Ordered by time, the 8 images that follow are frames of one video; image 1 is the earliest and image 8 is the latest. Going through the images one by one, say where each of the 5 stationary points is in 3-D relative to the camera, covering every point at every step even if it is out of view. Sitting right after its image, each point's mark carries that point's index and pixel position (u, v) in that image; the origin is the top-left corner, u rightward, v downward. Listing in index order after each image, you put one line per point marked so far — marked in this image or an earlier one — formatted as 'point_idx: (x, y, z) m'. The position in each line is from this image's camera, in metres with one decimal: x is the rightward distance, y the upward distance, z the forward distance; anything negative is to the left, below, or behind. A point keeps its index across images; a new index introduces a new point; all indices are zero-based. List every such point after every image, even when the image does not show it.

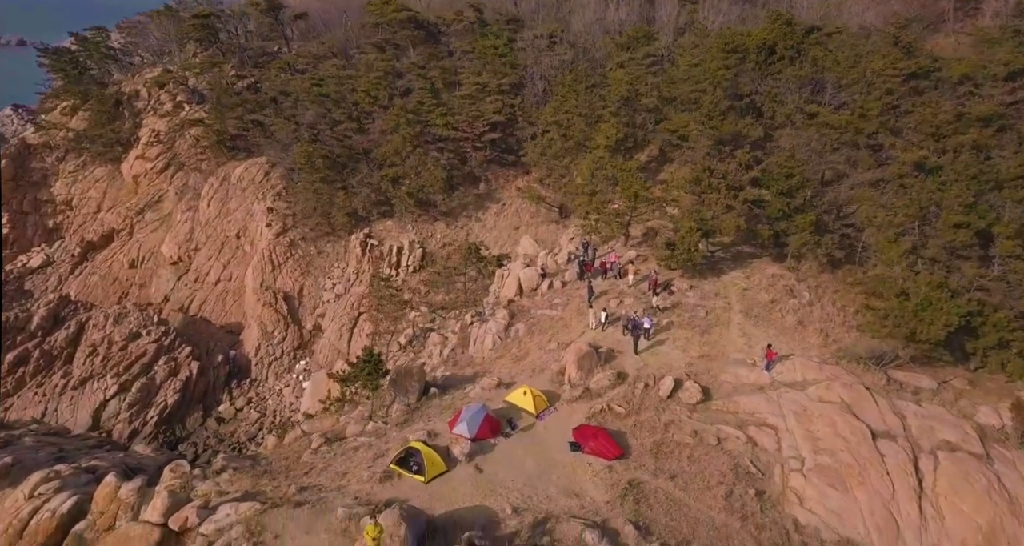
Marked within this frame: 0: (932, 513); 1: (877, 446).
0: (+11.2, -6.7, +14.7) m
1: (+10.4, -5.2, +15.6) m
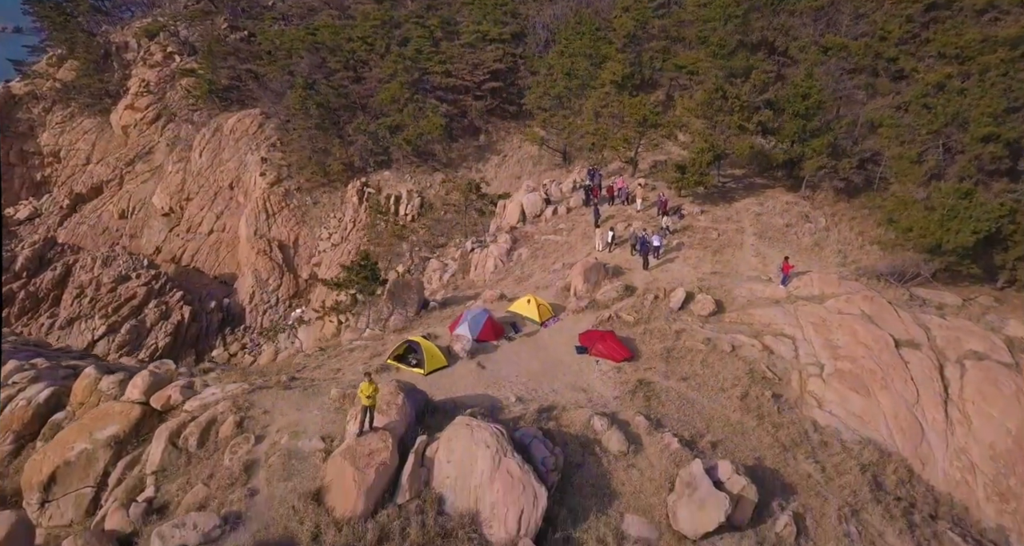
0: (+11.3, -3.8, +13.9) m
1: (+10.5, -2.4, +14.8) m
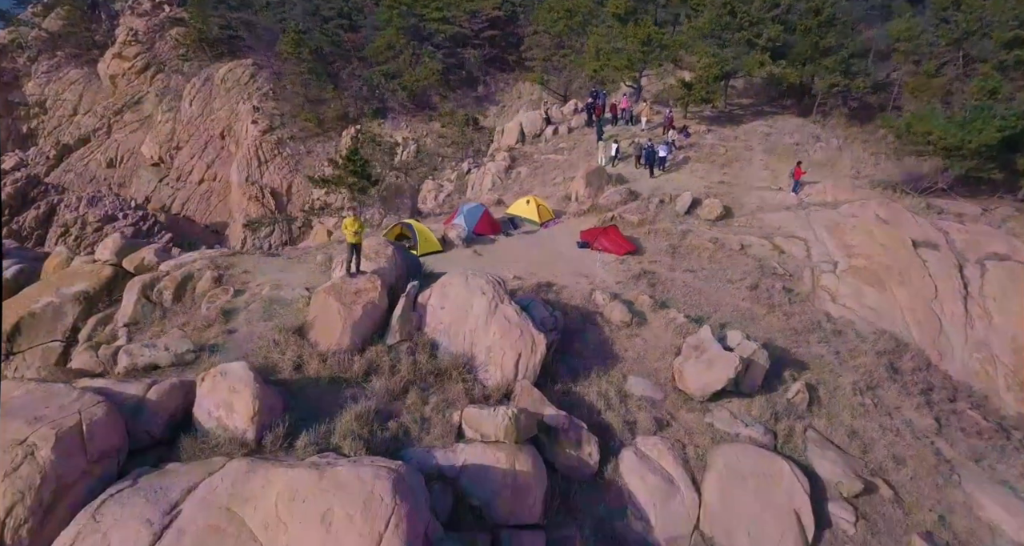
0: (+11.3, -1.0, +13.3) m
1: (+10.5, +0.5, +14.1) m
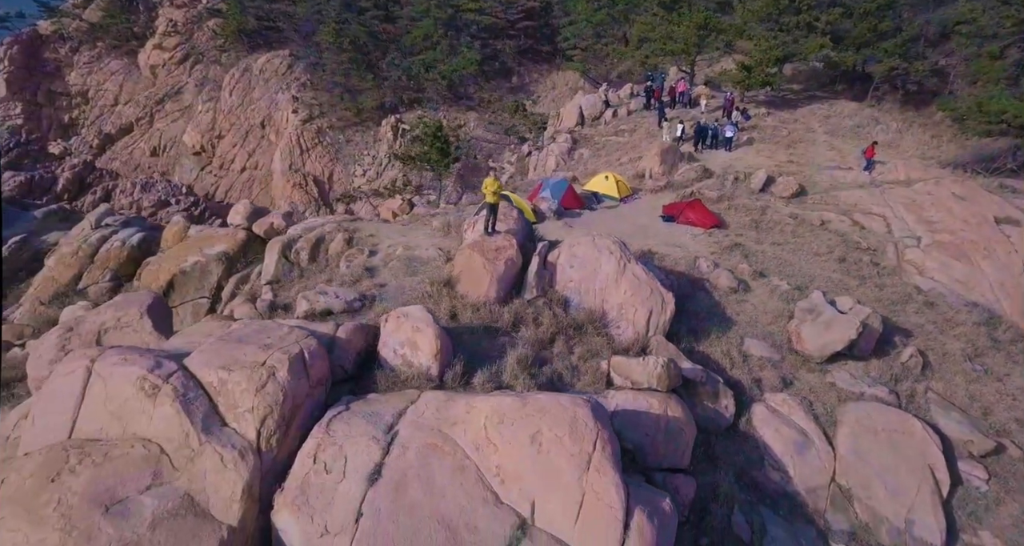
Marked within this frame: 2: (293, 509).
0: (+13.5, -0.3, +13.4) m
1: (+12.7, +1.1, +14.3) m
2: (-2.3, -2.5, +5.7) m
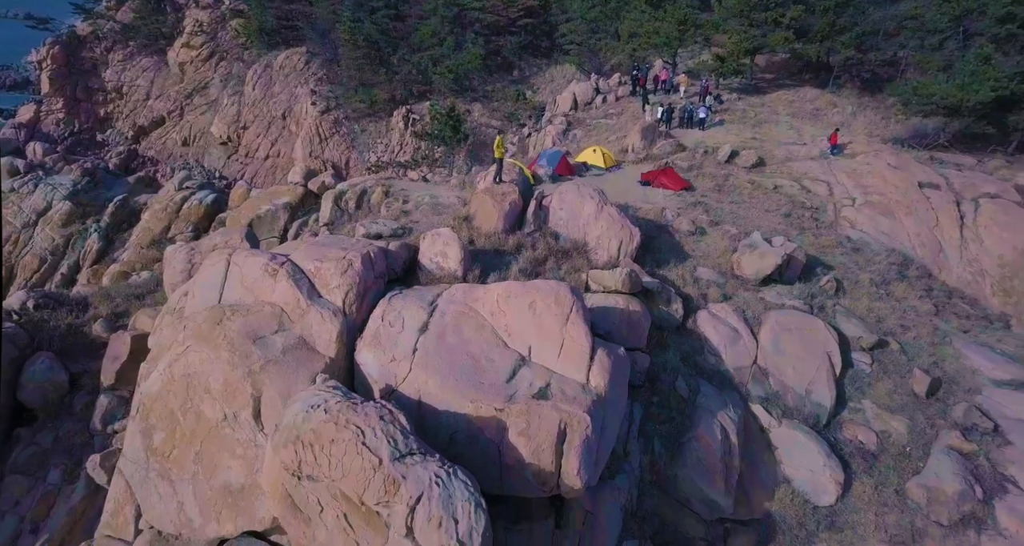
0: (+13.6, +1.1, +16.3) m
1: (+12.8, +2.6, +17.2) m
2: (-2.2, -1.2, +8.6) m
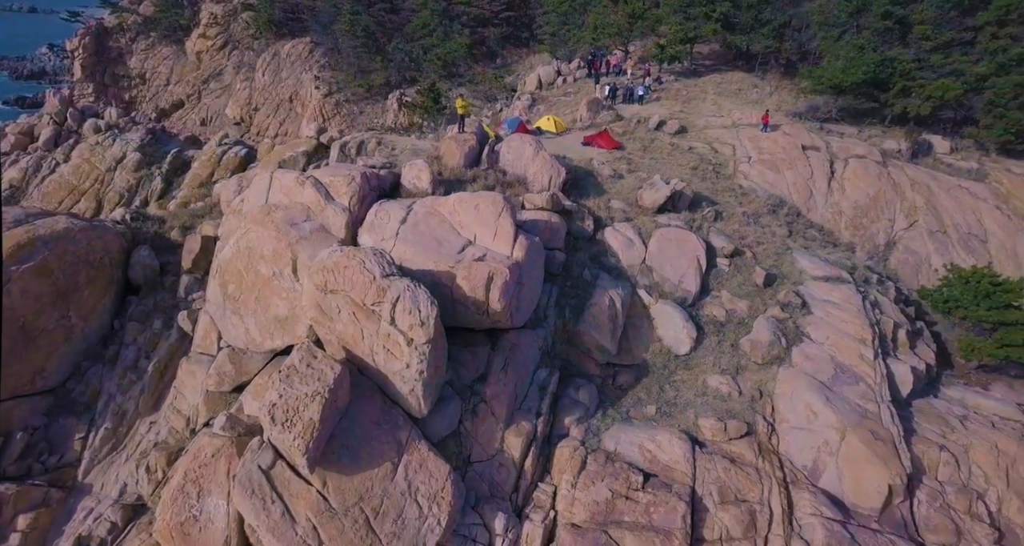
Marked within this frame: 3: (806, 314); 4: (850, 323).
0: (+12.4, +3.3, +21.0) m
1: (+11.6, +4.8, +21.8) m
2: (-3.4, +1.0, +13.2) m
3: (+8.3, -1.2, +15.5) m
4: (+9.2, -1.4, +15.1) m
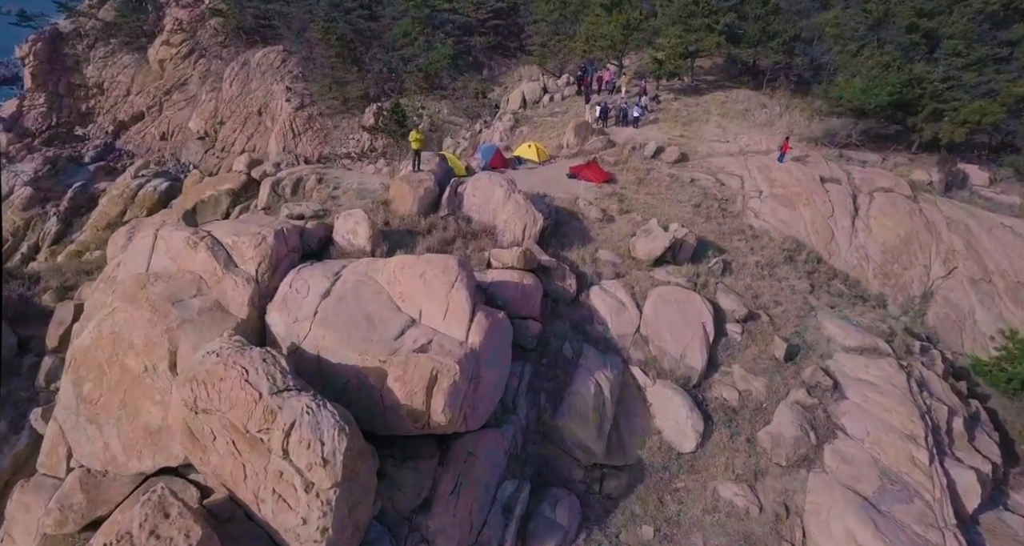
0: (+11.5, +1.6, +18.0) m
1: (+10.7, +3.0, +18.9) m
2: (-4.3, -0.7, +10.1) m
3: (+7.4, -2.9, +12.5) m
4: (+8.4, -3.1, +12.1) m
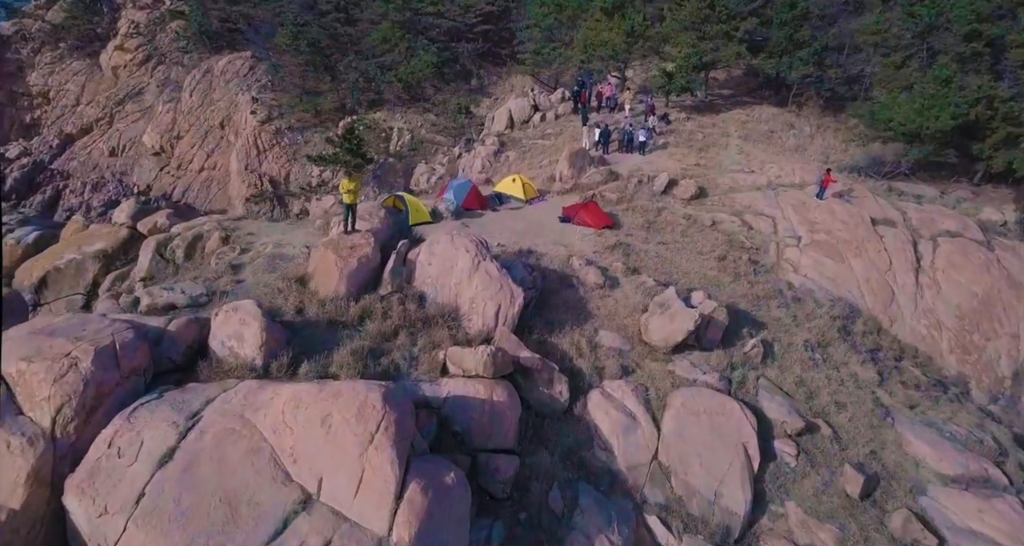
0: (+10.9, -0.3, +14.3) m
1: (+10.1, +1.2, +15.2) m
2: (-4.8, -2.4, +6.3) m
3: (+6.8, -4.6, +8.7) m
4: (+7.8, -4.8, +8.3) m
